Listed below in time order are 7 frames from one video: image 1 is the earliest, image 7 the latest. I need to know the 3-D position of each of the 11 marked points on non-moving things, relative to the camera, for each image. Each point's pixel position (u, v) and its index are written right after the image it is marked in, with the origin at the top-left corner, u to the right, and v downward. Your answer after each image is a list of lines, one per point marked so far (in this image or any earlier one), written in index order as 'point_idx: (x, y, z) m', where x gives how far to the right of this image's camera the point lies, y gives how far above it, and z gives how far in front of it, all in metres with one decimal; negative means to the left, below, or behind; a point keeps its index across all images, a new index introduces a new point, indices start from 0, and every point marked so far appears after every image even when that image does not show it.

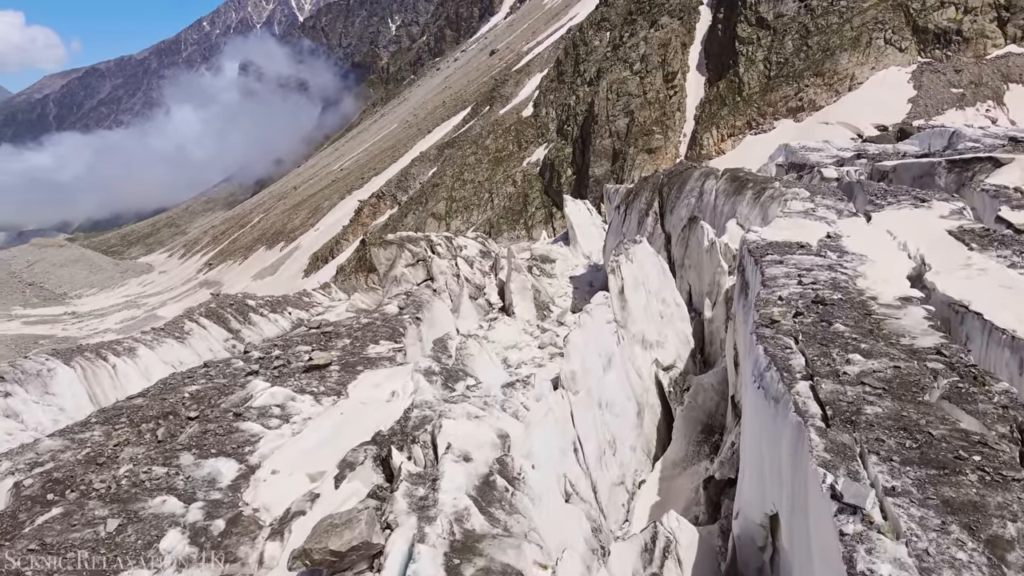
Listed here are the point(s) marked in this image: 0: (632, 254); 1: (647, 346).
0: (+1.7, +0.5, +10.5) m
1: (+1.8, -0.8, +10.0) m
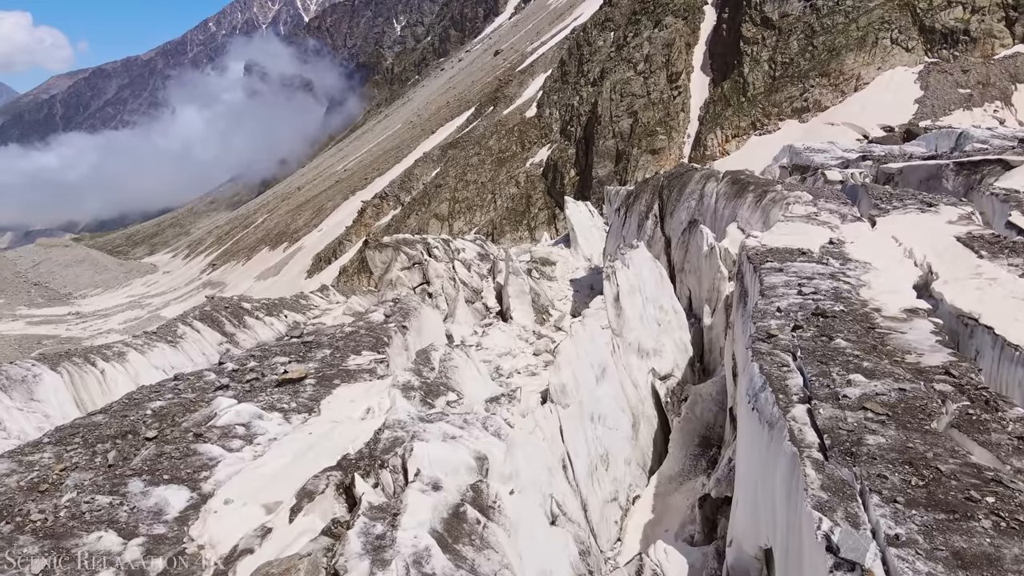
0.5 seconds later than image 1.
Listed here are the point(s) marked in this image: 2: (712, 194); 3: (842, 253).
0: (+1.6, +0.4, +10.2) m
1: (+1.7, -0.9, +9.7) m
2: (+3.6, +1.7, +13.1) m
3: (+3.4, +0.4, +7.7) m
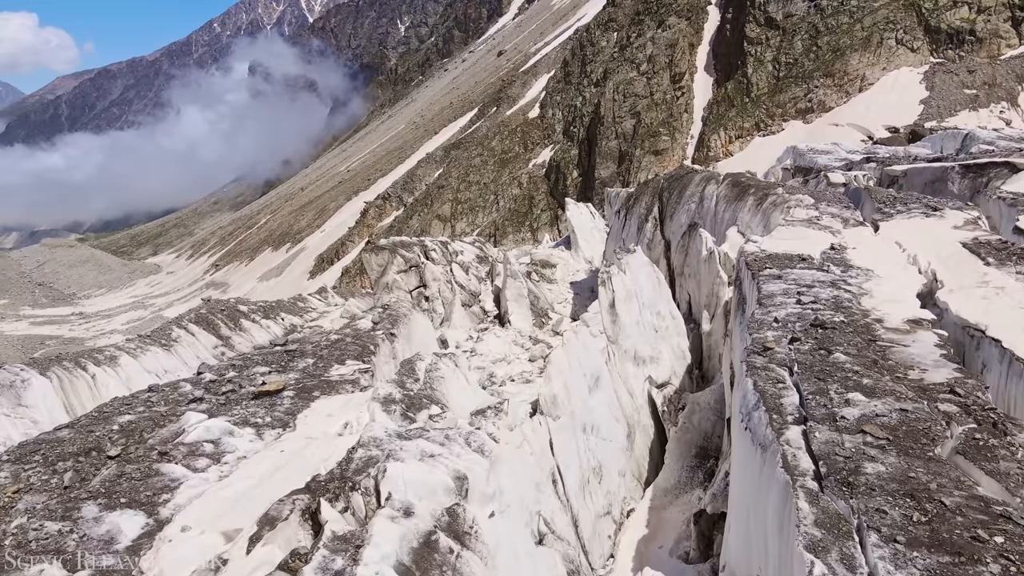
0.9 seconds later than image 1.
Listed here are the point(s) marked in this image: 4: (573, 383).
0: (+1.5, +0.3, +9.9) m
1: (+1.6, -1.0, +9.4) m
2: (+3.5, +1.6, +12.8) m
3: (+3.3, +0.3, +7.4) m
4: (+0.6, -1.0, +7.4) m
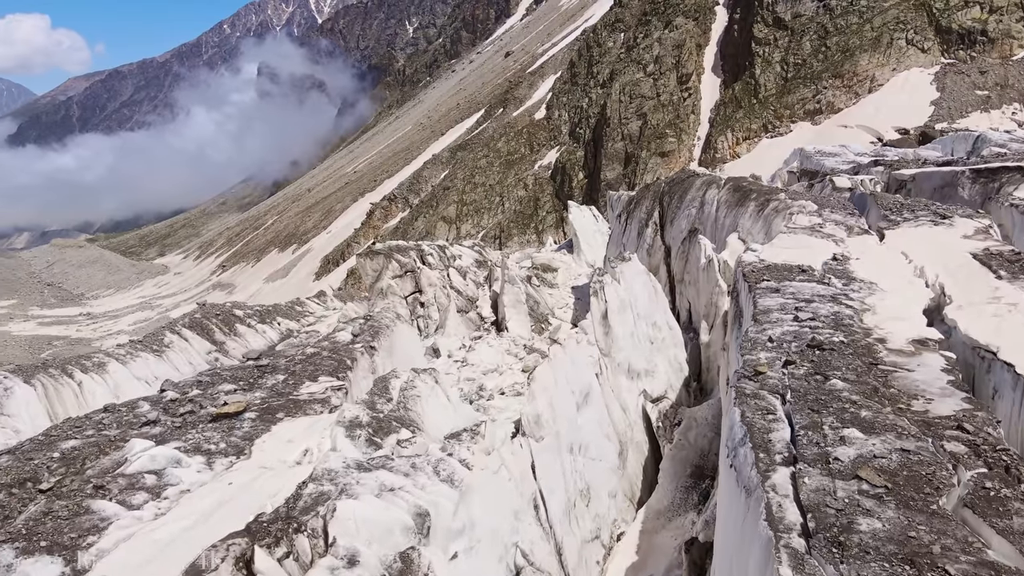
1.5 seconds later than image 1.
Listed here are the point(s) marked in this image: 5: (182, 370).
0: (+1.4, +0.2, +9.6) m
1: (+1.5, -1.1, +9.0) m
2: (+3.4, +1.5, +12.4) m
3: (+3.2, +0.2, +7.0) m
4: (+0.5, -1.1, +7.0) m
5: (-7.4, -1.8, +16.5) m
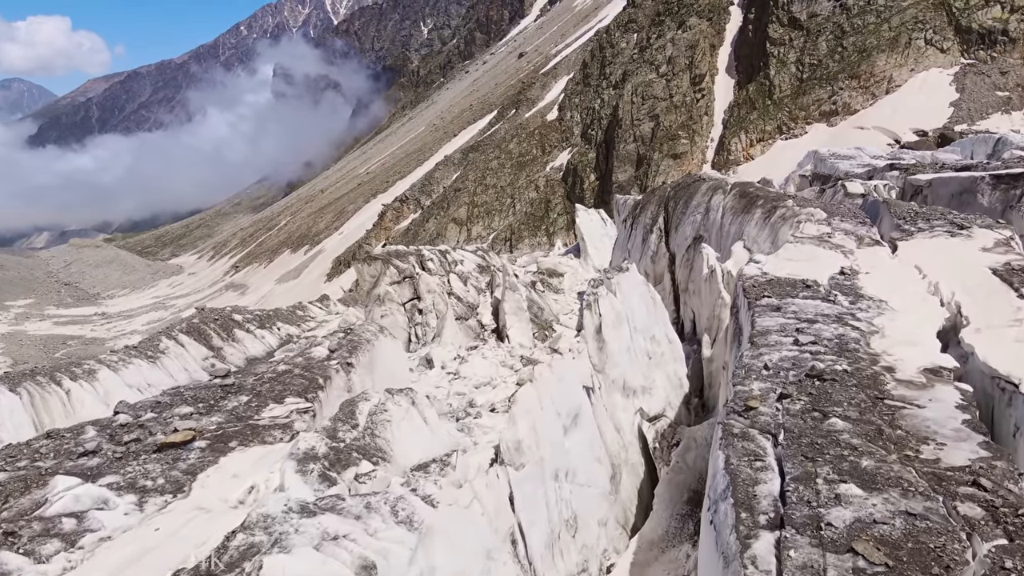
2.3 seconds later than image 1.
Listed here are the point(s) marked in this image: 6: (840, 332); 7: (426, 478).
0: (+1.3, 0.0, +9.1) m
1: (+1.4, -1.2, +8.6) m
2: (+3.3, +1.3, +11.9) m
3: (+3.0, 0.0, +6.5) m
4: (+0.3, -1.2, +6.6) m
5: (-7.4, -2.0, +16.2) m
6: (+2.4, -0.3, +5.4) m
7: (-0.6, -1.4, +5.3) m
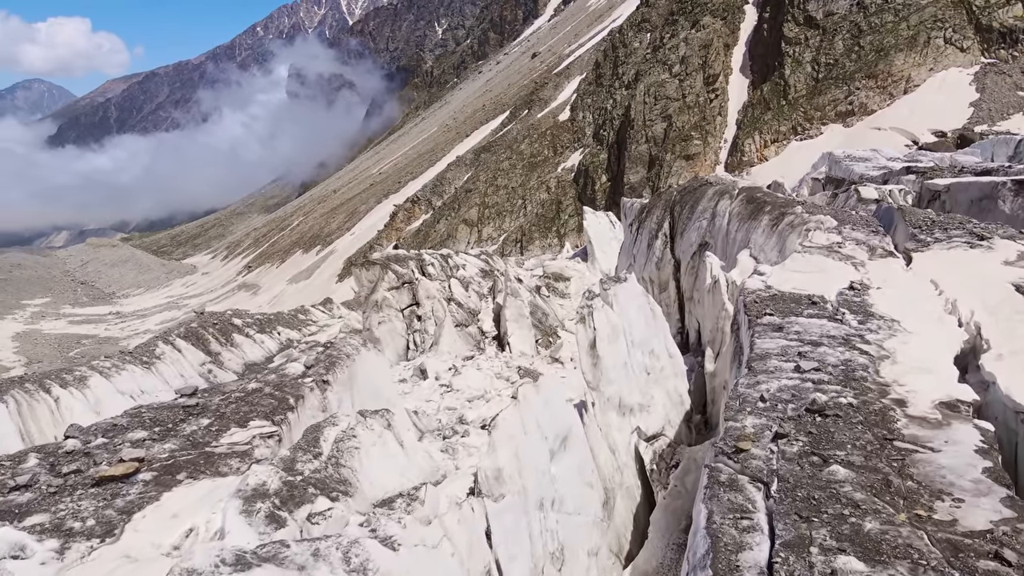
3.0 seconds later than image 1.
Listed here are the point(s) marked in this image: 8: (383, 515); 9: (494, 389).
0: (+1.2, -0.1, +8.6) m
1: (+1.3, -1.4, +8.1) m
2: (+3.3, +1.2, +11.4) m
3: (+2.9, -0.1, +6.0) m
4: (+0.2, -1.3, +6.1) m
5: (-7.3, -2.1, +15.9) m
6: (+2.3, -0.5, +4.9) m
7: (-0.8, -1.5, +4.8) m
8: (-0.8, -1.5, +4.8) m
9: (-0.3, -1.4, +10.3) m
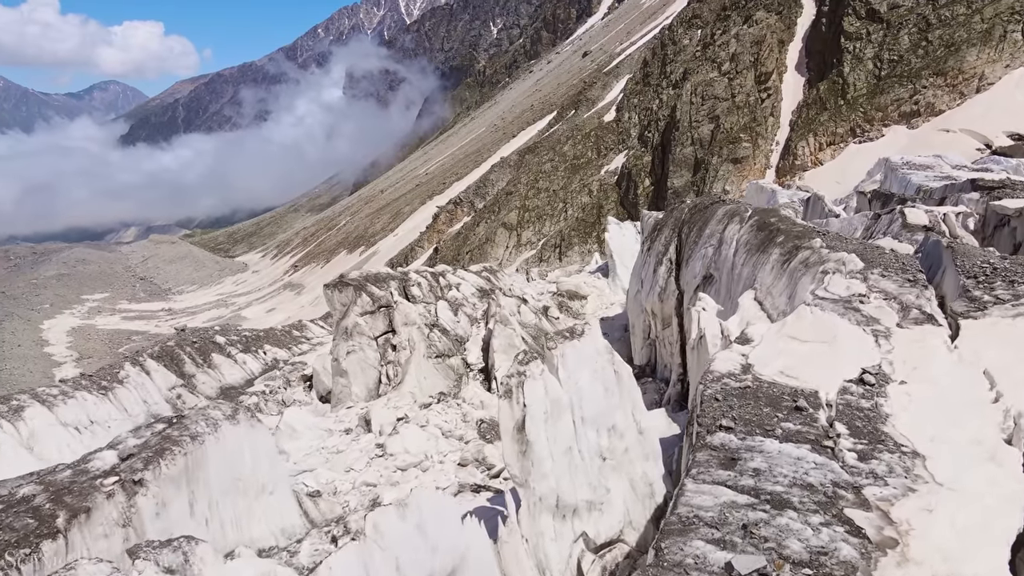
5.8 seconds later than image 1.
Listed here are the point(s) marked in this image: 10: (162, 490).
0: (+0.5, -0.6, +6.7) m
1: (+0.5, -1.9, +6.1) m
2: (+2.8, +0.6, +9.3) m
3: (+1.9, -0.7, +3.9) m
4: (-0.8, -1.9, +4.3) m
5: (-7.5, -2.4, +14.5) m
6: (+1.2, -1.0, +2.9) m
7: (-1.8, -2.0, +3.1) m
8: (-1.8, -2.0, +3.0) m
9: (-0.9, -1.9, +8.5) m
10: (-2.5, -1.5, +5.4) m
